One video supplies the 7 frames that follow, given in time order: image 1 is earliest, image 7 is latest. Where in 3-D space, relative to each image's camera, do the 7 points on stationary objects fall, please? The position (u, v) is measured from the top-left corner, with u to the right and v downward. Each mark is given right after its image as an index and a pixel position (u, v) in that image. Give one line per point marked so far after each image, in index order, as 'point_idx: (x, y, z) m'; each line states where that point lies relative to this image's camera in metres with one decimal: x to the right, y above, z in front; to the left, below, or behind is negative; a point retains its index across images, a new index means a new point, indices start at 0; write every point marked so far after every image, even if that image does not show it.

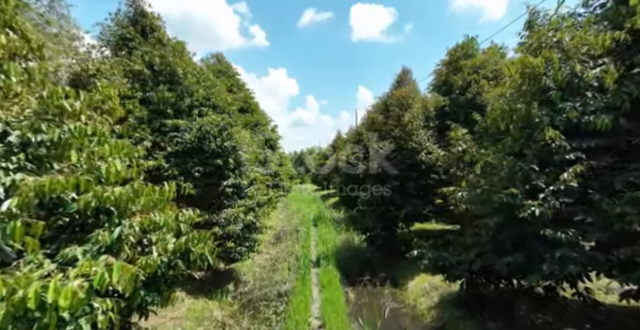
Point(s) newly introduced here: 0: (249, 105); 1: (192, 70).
0: (-2.5, +2.1, +11.5) m
1: (-2.3, +1.7, +5.9) m
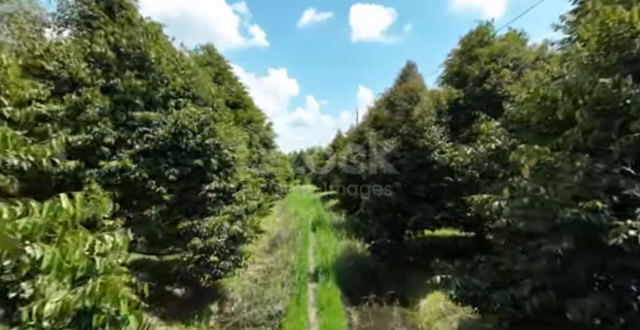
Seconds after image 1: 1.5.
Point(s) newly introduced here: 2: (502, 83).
0: (-2.6, +2.1, +10.7) m
1: (-2.3, +1.7, +5.1) m
2: (+3.5, +1.6, +6.3) m
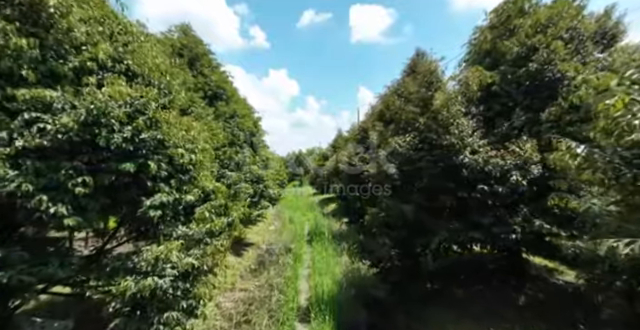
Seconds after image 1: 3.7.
0: (-2.7, +2.0, +9.1) m
1: (-2.4, +1.6, +3.5) m
2: (+3.4, +1.5, +4.8) m
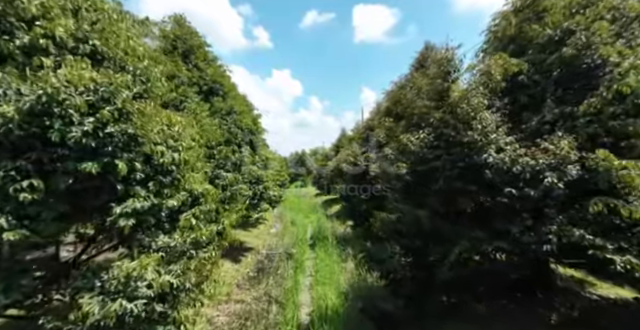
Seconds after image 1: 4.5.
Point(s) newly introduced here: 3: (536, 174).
0: (-2.6, +2.0, +8.6) m
1: (-2.4, +1.6, +2.9) m
2: (+3.4, +1.5, +4.2) m
3: (+2.6, -0.1, +4.0) m
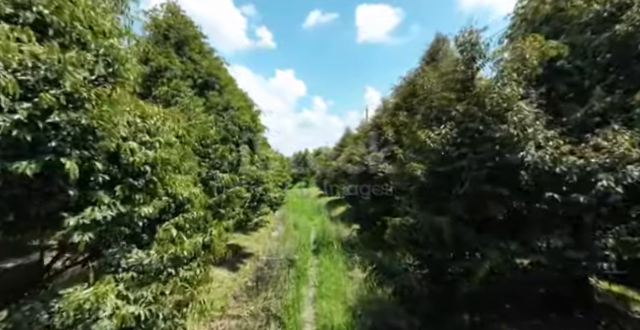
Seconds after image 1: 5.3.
0: (-2.5, +2.0, +8.0) m
1: (-2.3, +1.6, +2.3) m
2: (+3.5, +1.5, +3.5) m
3: (+2.7, -0.1, +3.4) m
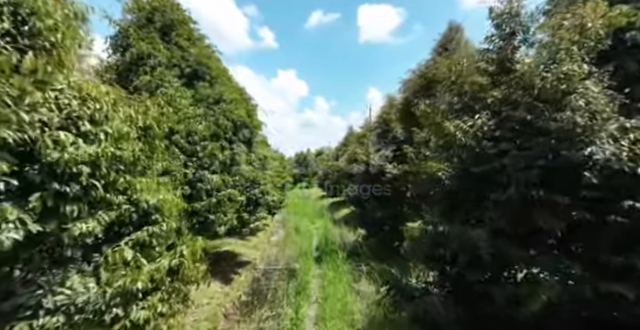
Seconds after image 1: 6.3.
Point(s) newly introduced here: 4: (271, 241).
0: (-2.4, +2.0, +7.1) m
1: (-2.3, +1.6, +1.5) m
2: (+3.5, +1.5, +2.6) m
3: (+2.7, -0.1, +2.5) m
4: (-1.7, -2.6, +11.5) m
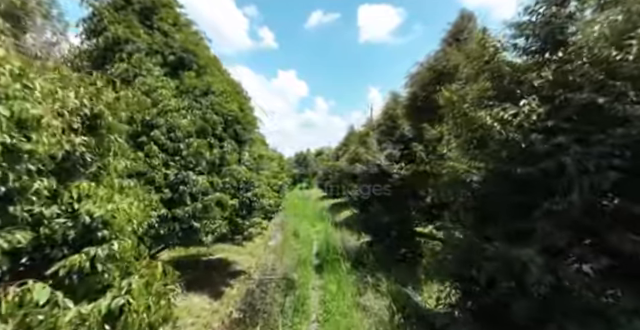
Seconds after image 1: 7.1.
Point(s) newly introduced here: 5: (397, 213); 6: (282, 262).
0: (-2.4, +2.0, +6.4) m
1: (-2.3, +1.6, +0.7) m
2: (+3.5, +1.5, +1.8) m
3: (+2.7, -0.1, +1.7) m
4: (-1.7, -2.6, +10.8) m
5: (+1.9, -1.2, +8.3) m
6: (-1.0, -2.5, +8.5) m
